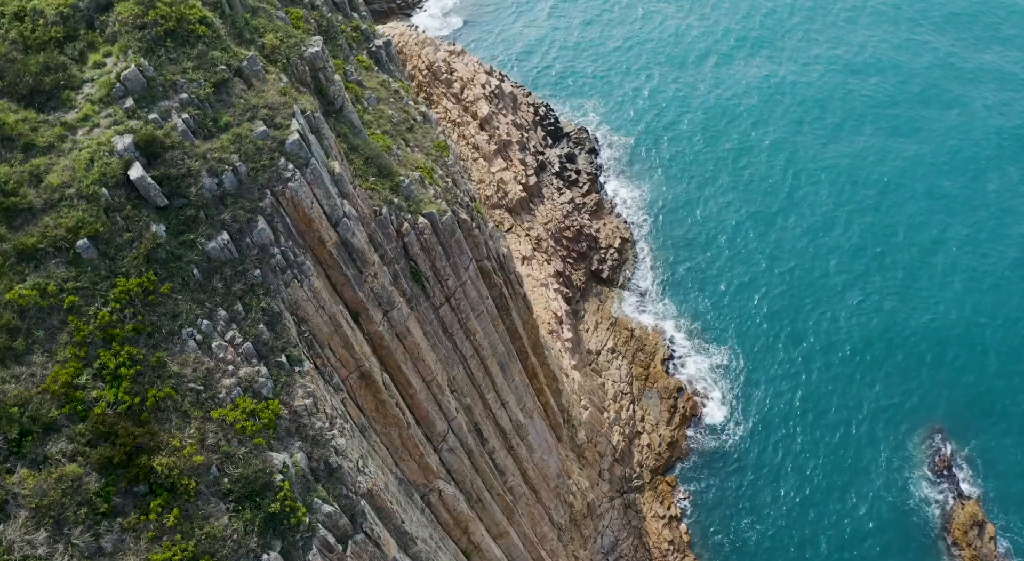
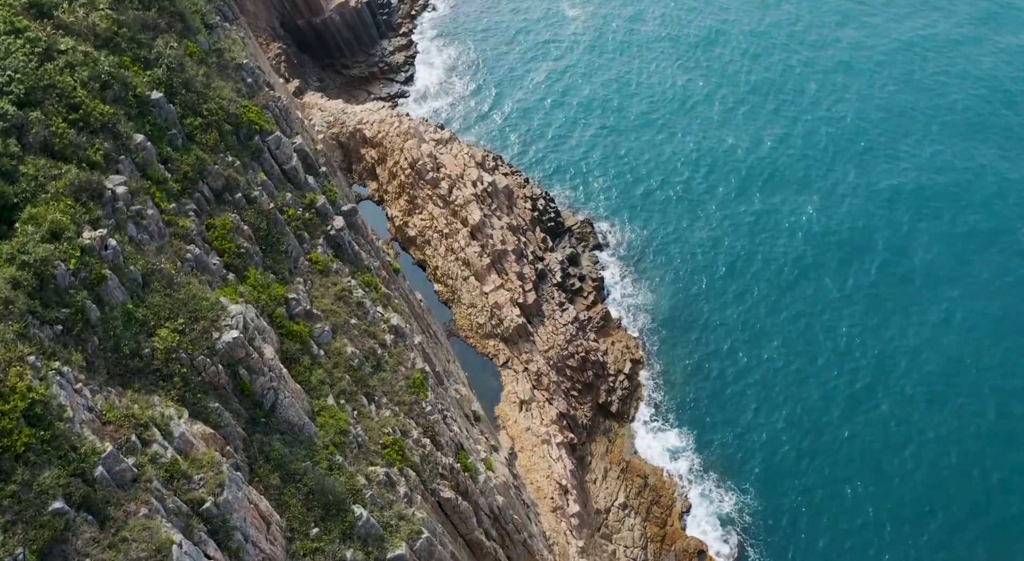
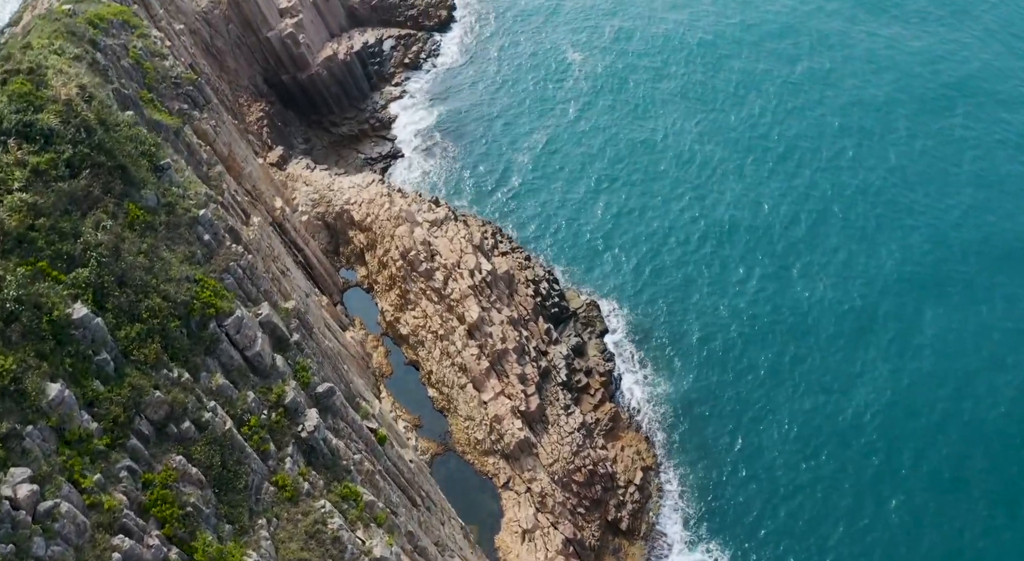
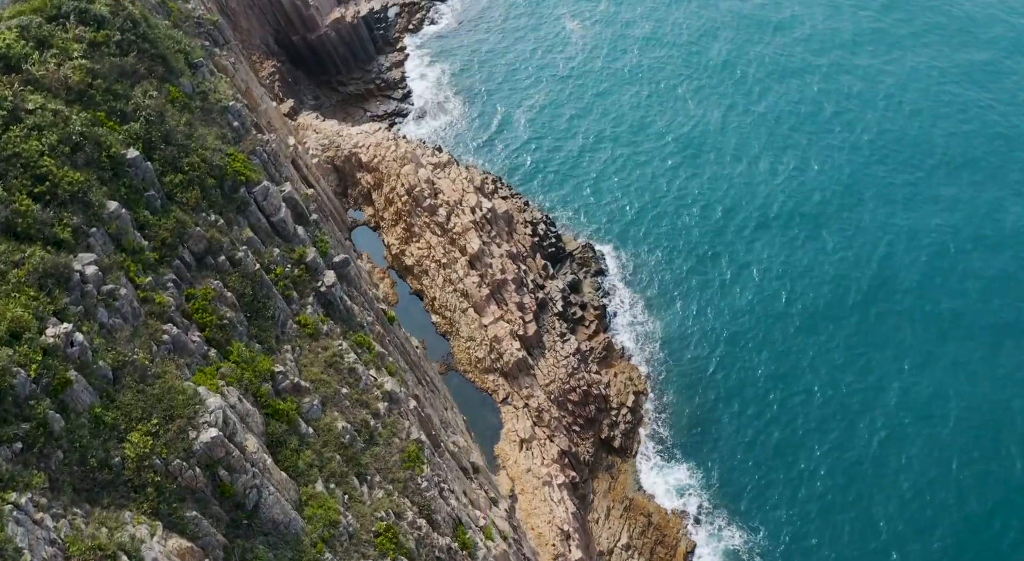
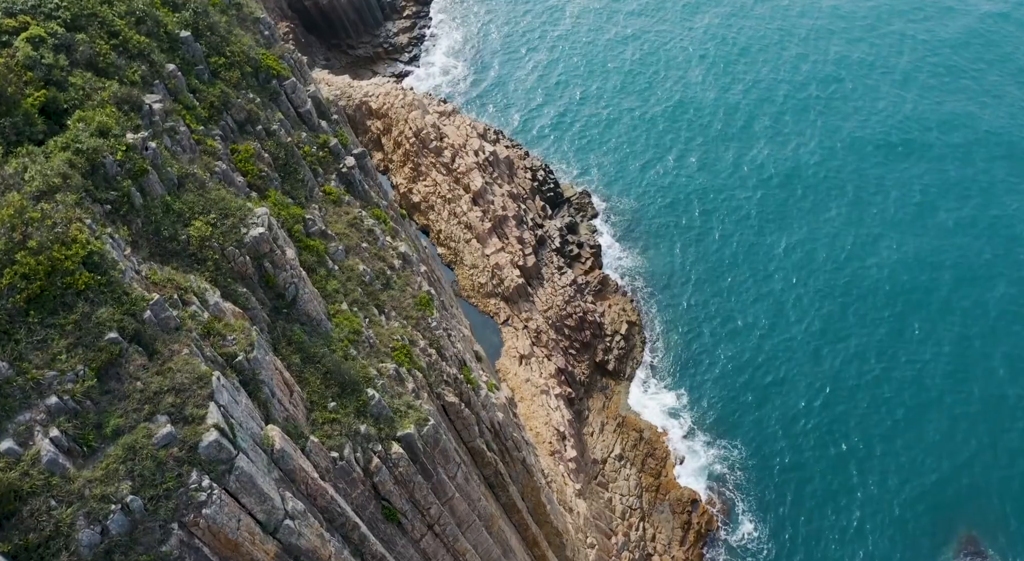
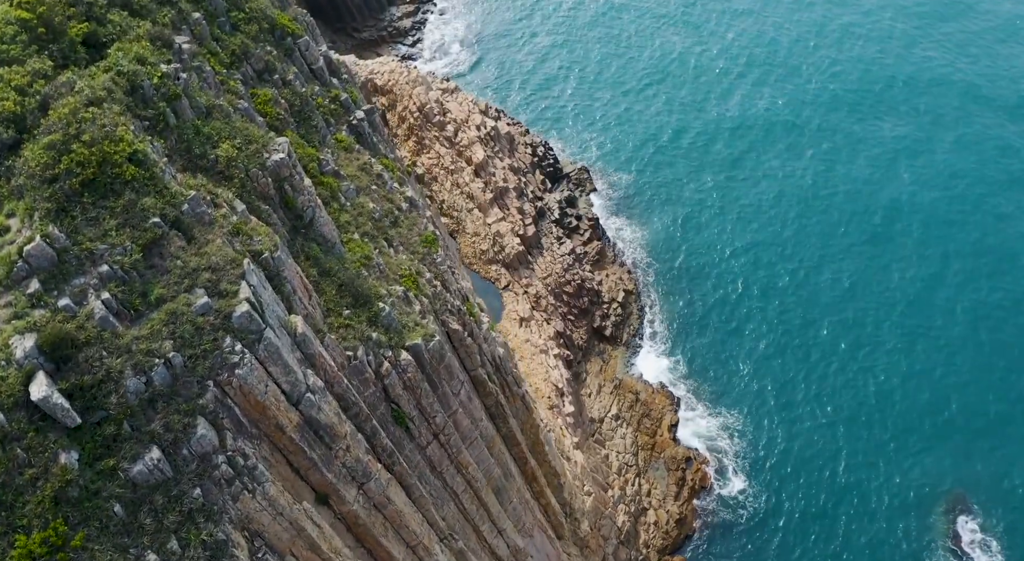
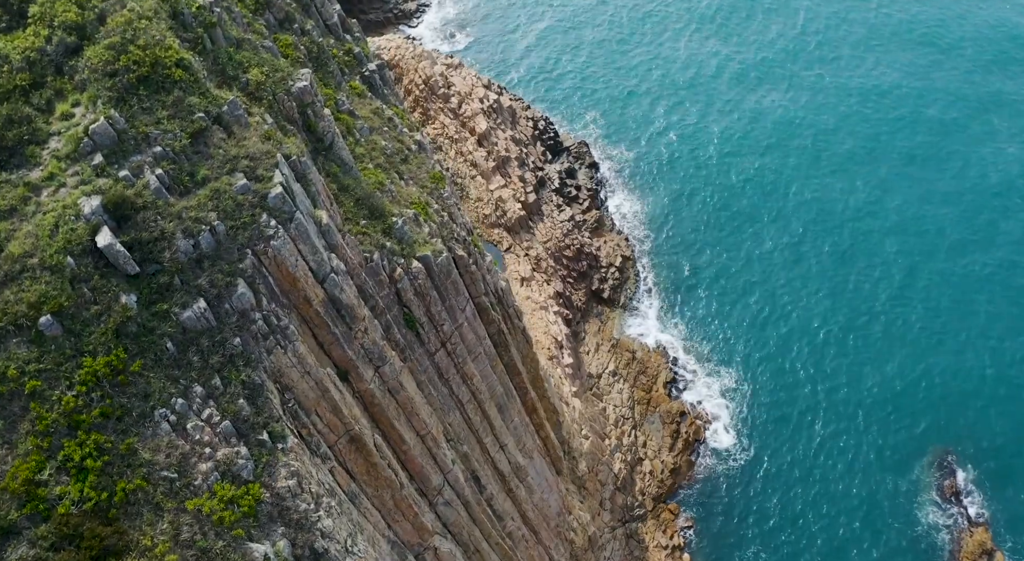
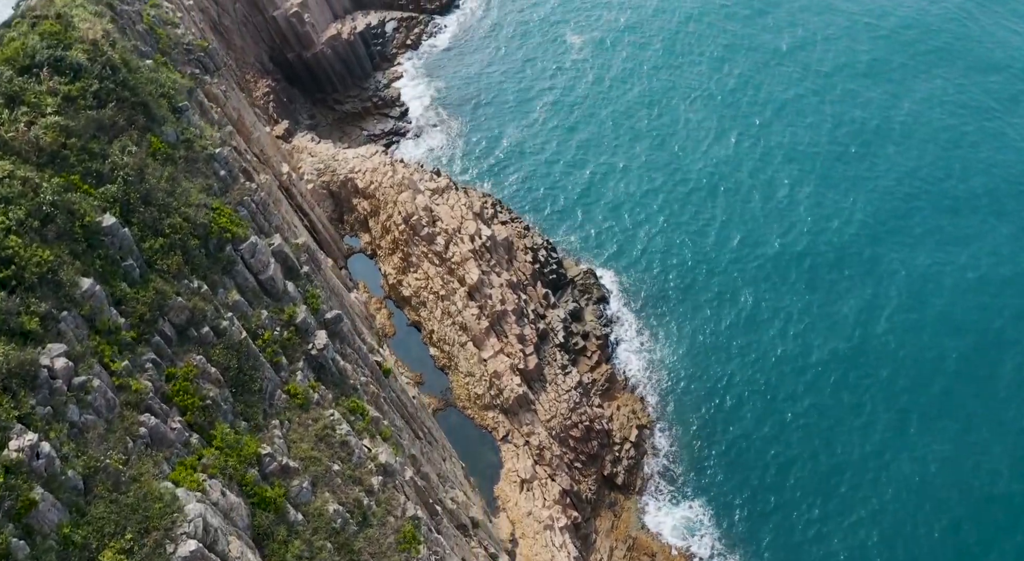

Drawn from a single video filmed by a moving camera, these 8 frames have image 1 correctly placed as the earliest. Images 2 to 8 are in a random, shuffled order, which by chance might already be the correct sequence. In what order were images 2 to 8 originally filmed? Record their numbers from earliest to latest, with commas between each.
7, 6, 5, 2, 4, 8, 3
